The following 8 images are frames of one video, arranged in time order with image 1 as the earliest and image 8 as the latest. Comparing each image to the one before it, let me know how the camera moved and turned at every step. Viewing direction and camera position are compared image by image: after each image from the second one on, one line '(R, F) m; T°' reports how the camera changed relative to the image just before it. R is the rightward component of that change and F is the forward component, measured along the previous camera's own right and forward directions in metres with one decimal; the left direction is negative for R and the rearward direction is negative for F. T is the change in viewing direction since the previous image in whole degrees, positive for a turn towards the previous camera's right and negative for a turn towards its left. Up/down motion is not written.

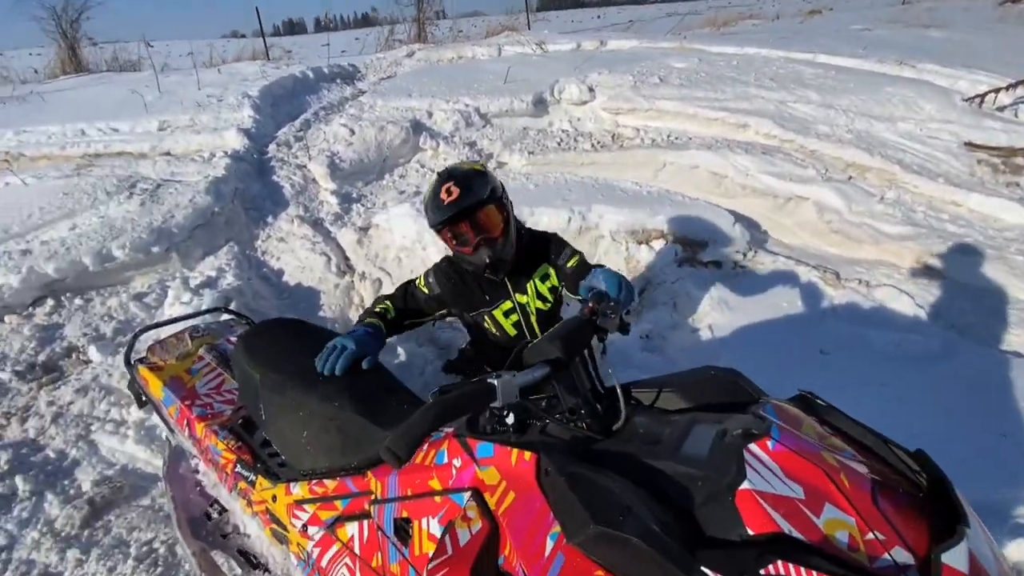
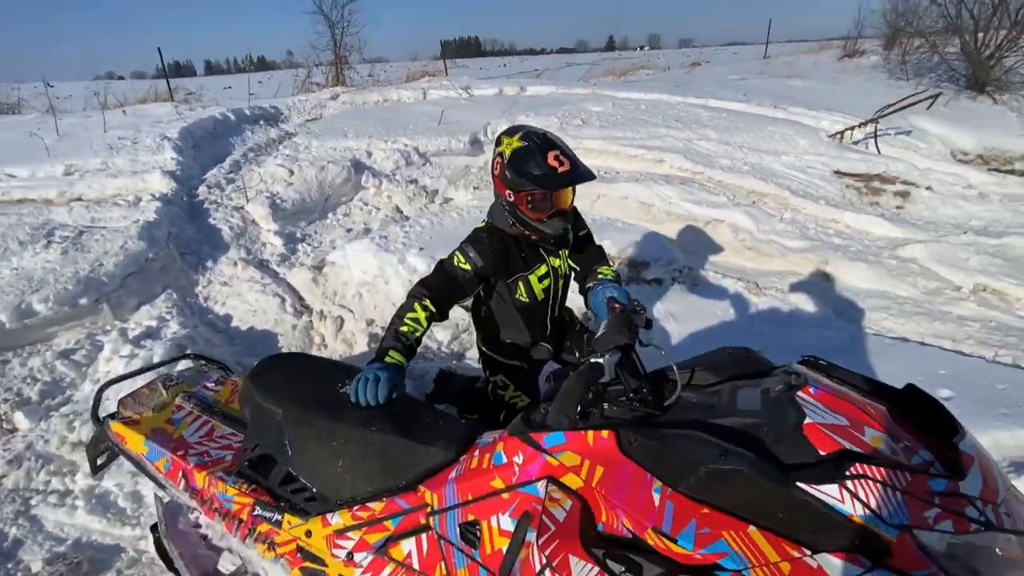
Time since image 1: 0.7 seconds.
(-0.5, -0.1) m; +10°
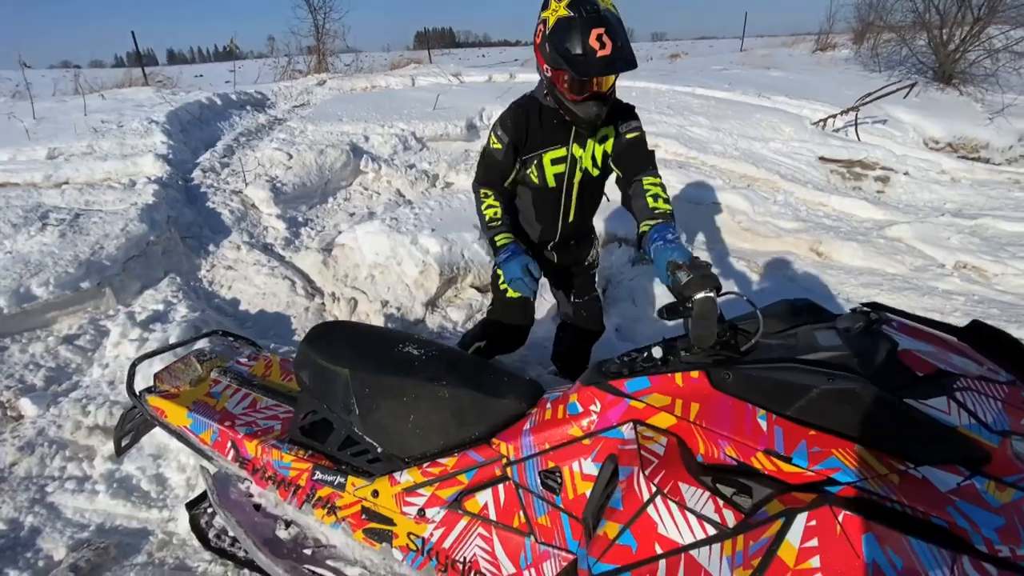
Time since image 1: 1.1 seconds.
(-0.4, 0.0) m; +3°
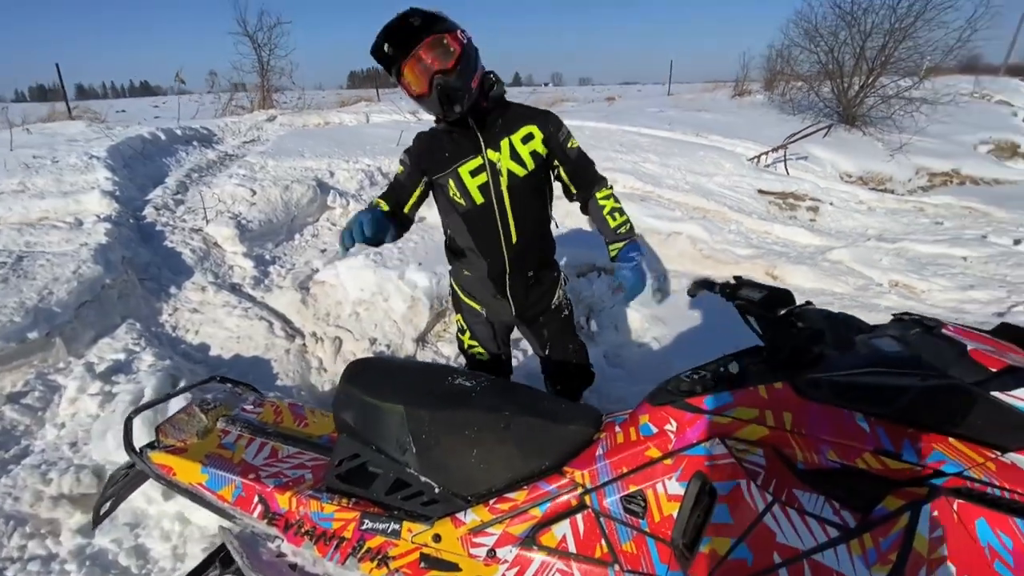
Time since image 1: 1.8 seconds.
(-0.5, 0.0) m; +7°
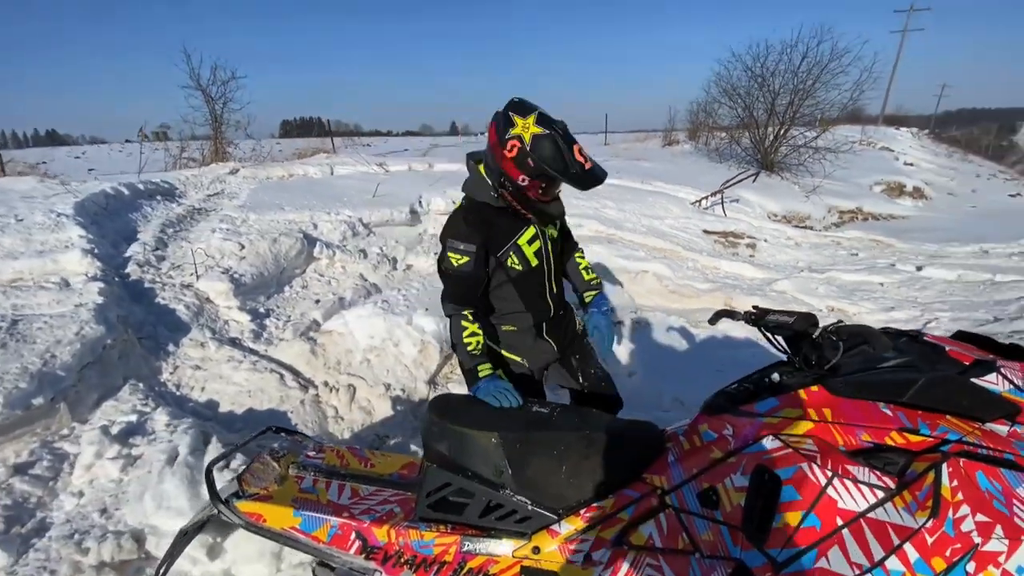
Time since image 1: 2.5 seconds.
(-0.6, -0.3) m; +7°
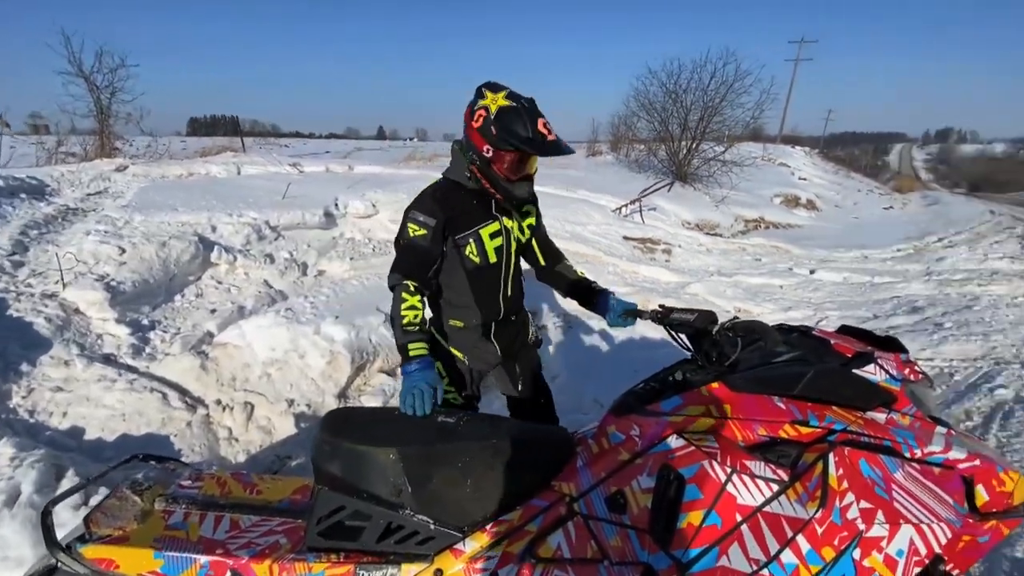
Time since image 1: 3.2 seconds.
(+0.1, +0.1) m; +8°
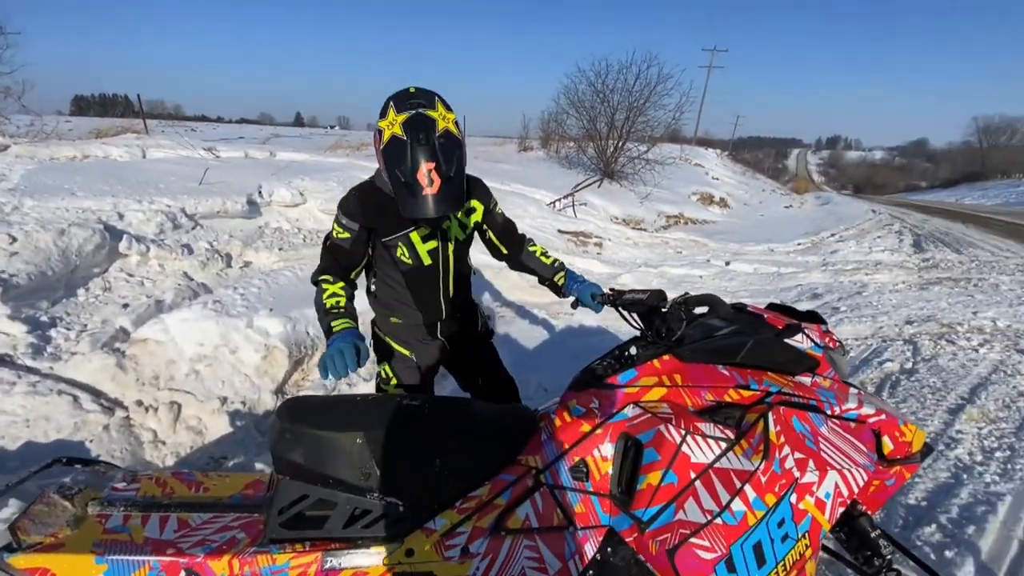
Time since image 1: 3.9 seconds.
(-0.2, 0.0) m; +8°
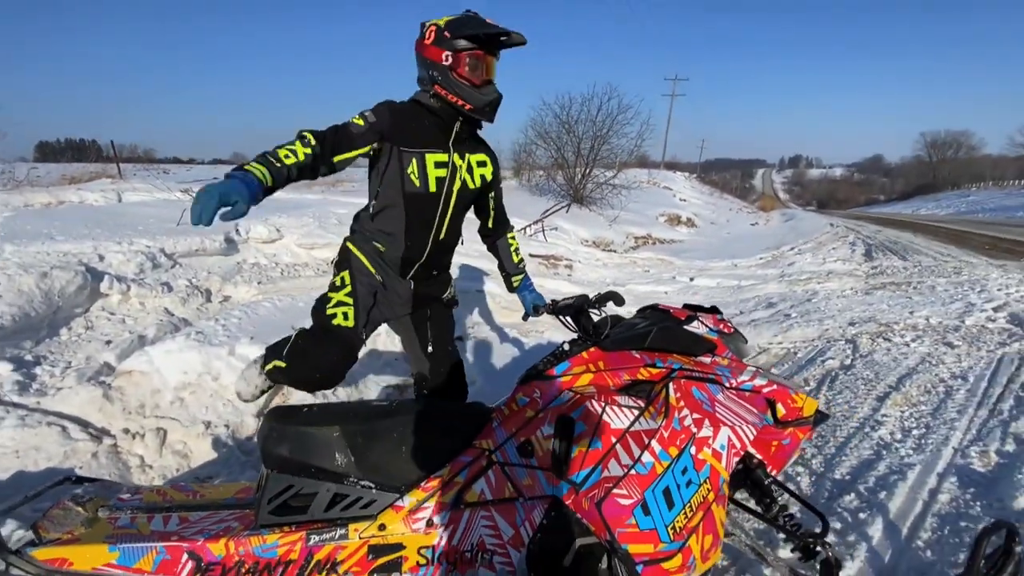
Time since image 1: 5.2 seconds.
(+0.2, -0.4) m; +2°
